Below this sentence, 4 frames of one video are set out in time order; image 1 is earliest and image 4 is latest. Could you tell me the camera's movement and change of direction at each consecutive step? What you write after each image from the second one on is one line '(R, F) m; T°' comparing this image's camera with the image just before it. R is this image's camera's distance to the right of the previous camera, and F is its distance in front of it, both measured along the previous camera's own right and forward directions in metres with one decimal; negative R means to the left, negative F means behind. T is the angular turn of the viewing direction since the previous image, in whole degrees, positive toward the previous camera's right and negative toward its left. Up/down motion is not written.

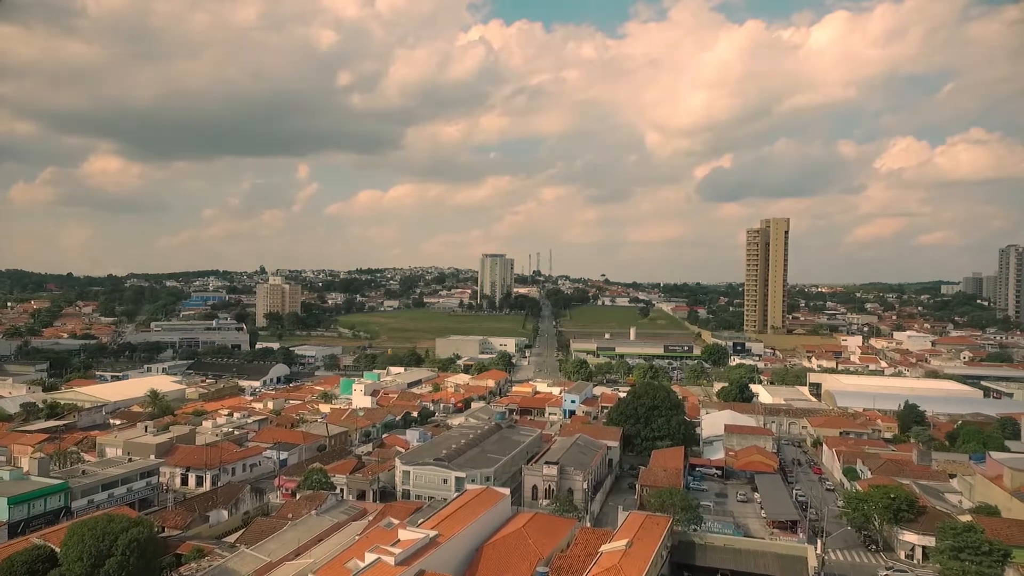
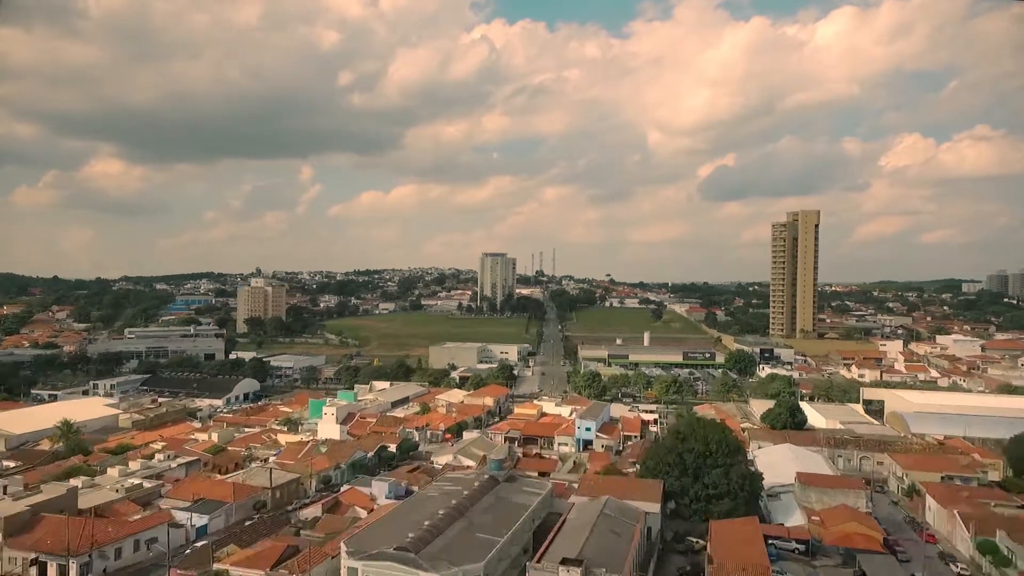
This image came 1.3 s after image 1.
(+0.1, +6.7) m; 0°
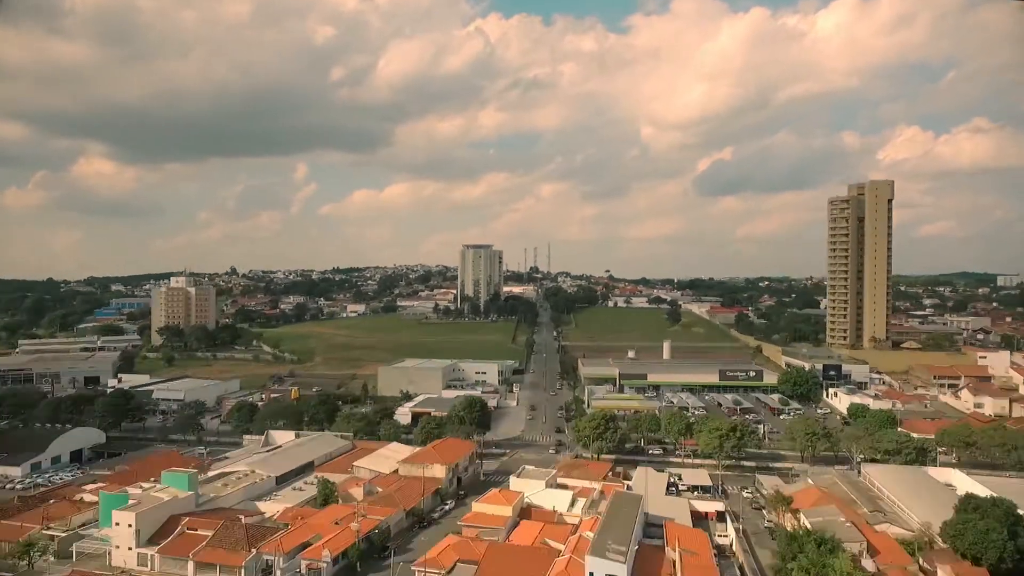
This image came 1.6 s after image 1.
(+1.3, +15.4) m; 0°
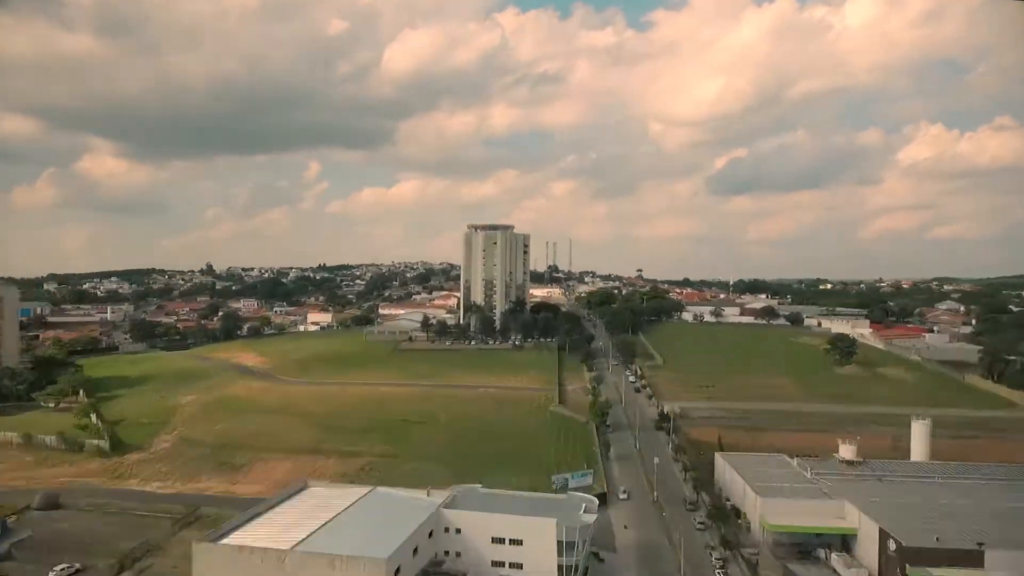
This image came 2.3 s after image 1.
(-1.9, +29.7) m; -1°
